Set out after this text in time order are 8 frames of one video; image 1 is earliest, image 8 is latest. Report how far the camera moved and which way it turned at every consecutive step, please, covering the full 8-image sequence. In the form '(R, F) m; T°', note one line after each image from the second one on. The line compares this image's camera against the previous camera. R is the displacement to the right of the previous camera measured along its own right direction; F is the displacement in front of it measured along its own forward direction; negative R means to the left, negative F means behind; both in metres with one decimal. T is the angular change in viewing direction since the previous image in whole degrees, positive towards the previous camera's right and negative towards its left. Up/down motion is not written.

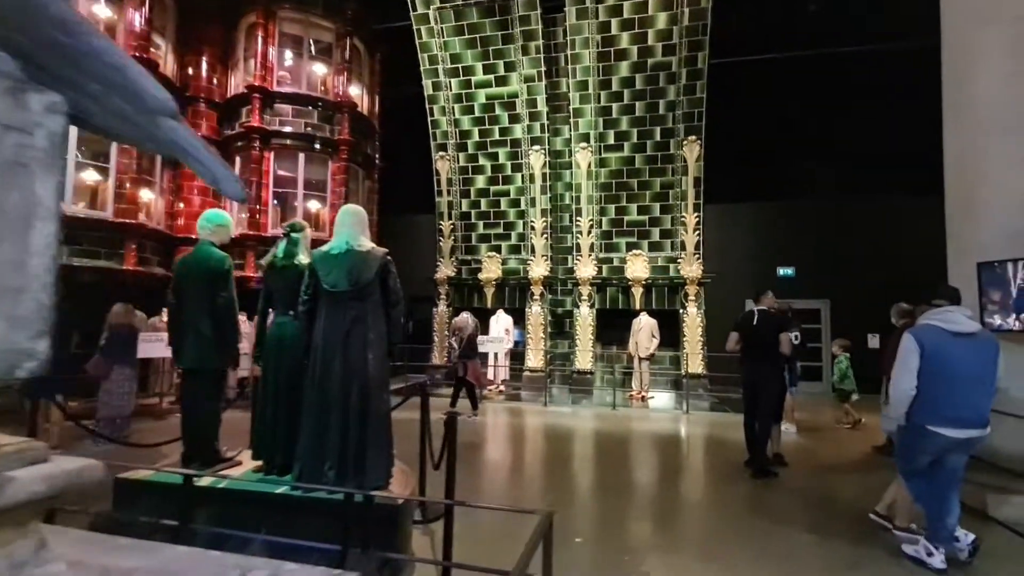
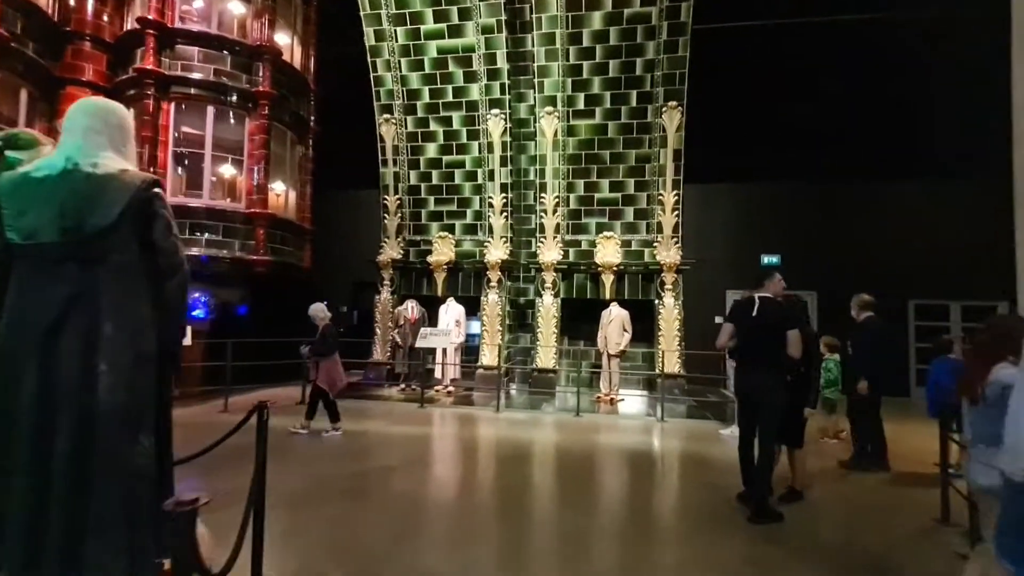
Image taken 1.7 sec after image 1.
(+0.5, +1.6) m; +3°
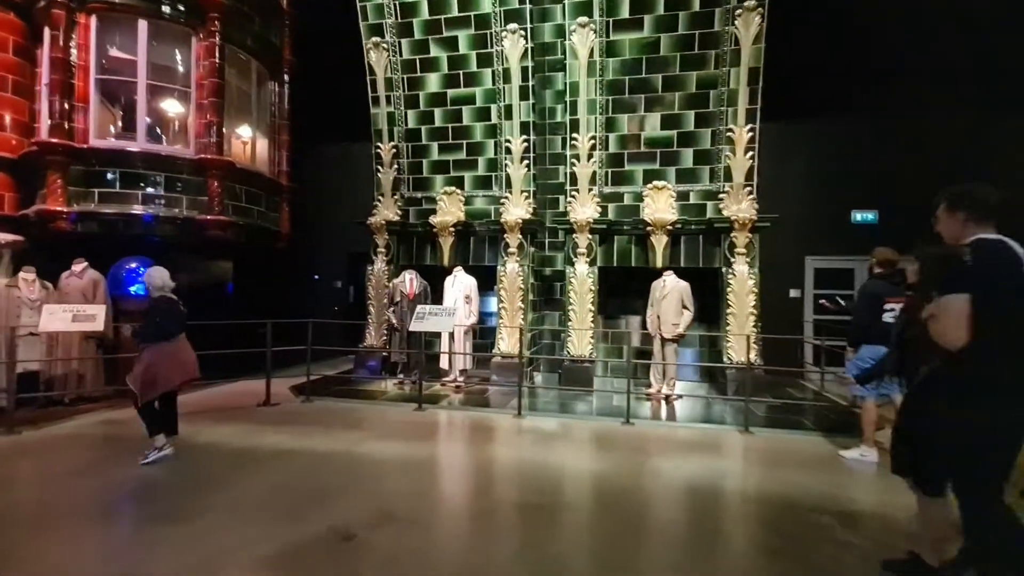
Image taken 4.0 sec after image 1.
(-0.1, +2.3) m; -2°
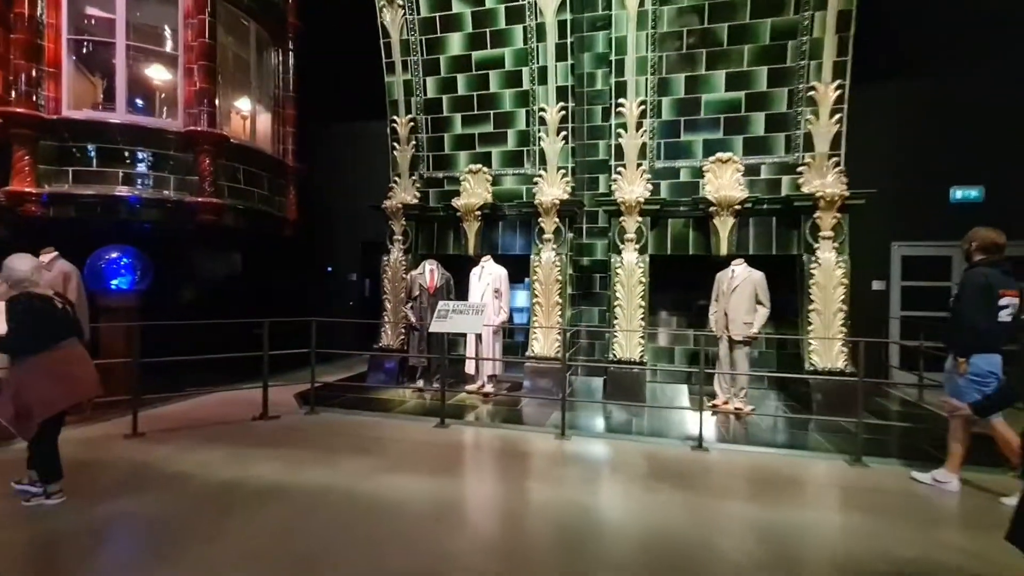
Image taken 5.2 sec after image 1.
(-0.2, +1.2) m; -3°
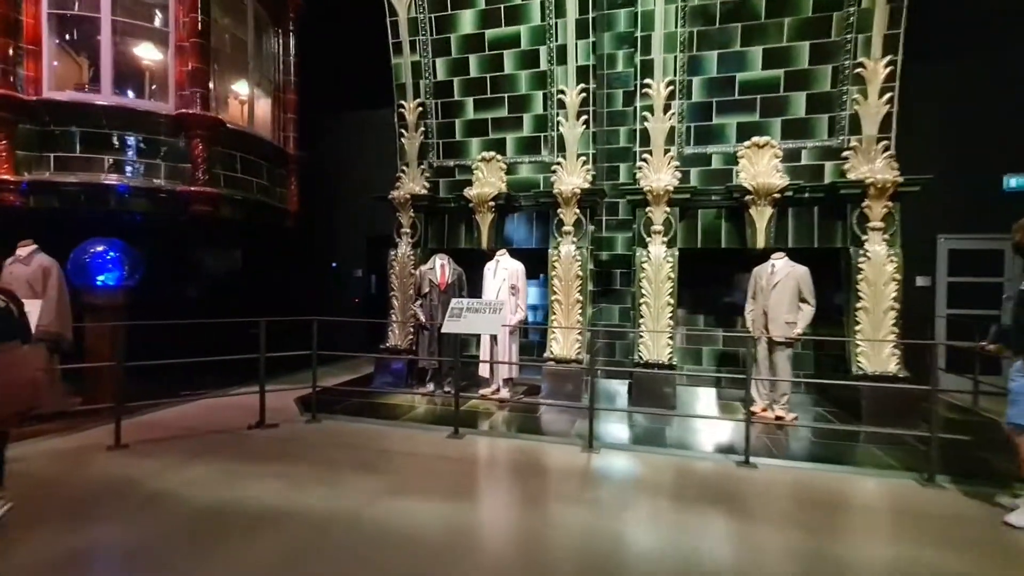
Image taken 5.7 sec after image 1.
(-0.2, +0.5) m; -1°
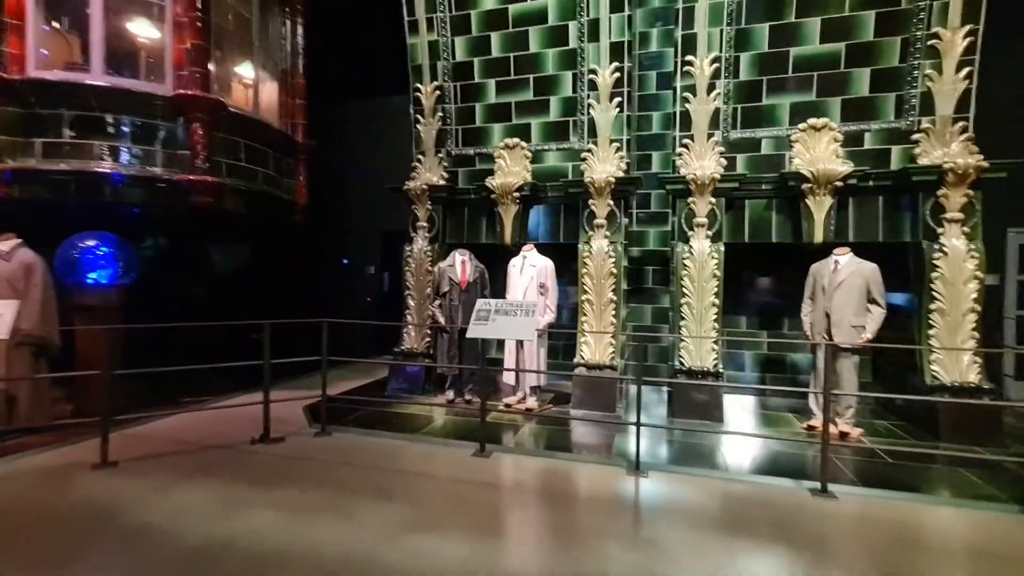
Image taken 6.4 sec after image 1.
(-0.2, +0.6) m; -1°
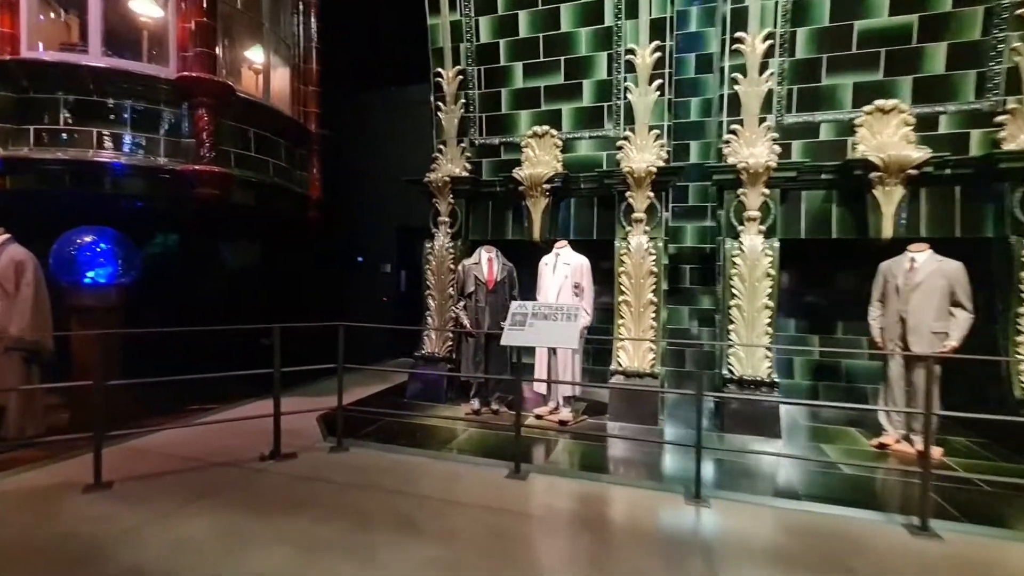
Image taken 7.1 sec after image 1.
(-0.2, +0.5) m; -1°
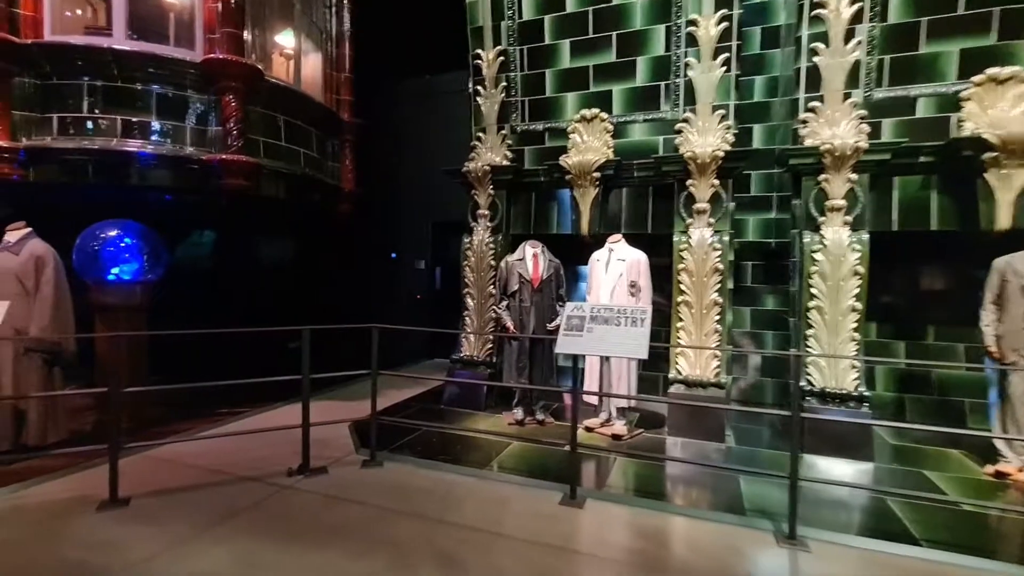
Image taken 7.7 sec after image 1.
(-0.2, +0.5) m; -3°
